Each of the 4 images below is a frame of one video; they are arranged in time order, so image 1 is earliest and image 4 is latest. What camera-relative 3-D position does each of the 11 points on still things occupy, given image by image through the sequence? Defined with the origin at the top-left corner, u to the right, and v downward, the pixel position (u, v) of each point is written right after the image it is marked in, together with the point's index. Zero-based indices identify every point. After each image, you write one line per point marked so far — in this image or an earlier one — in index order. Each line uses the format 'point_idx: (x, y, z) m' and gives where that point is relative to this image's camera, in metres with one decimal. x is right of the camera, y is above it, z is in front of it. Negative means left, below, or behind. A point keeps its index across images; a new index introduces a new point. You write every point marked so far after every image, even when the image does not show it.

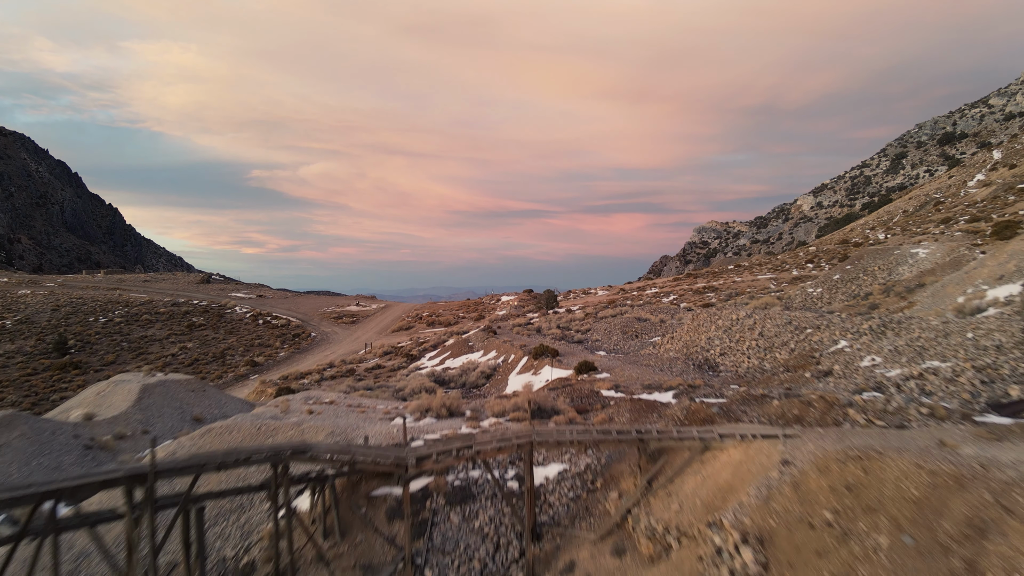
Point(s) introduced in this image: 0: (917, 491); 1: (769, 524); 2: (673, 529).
0: (+7.4, -3.5, +8.4) m
1: (+5.0, -4.3, +8.9) m
2: (+3.5, -4.9, +9.7) m
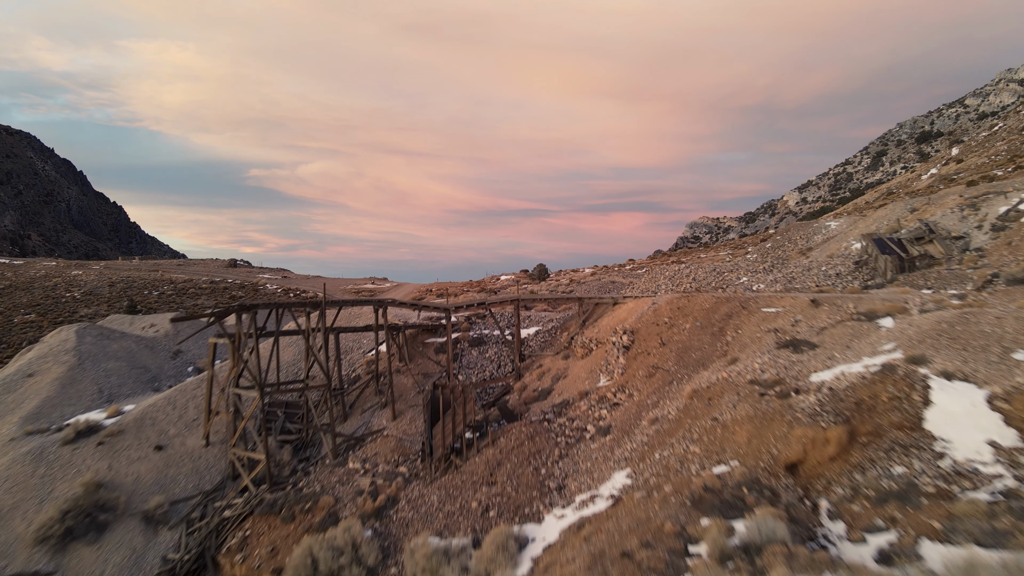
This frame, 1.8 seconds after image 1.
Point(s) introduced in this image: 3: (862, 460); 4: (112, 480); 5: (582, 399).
0: (+7.3, -0.5, +16.3) m
1: (+4.8, -1.3, +16.8) m
2: (+3.3, -2.0, +17.6) m
3: (+7.9, -3.8, +9.9) m
4: (-13.0, -6.2, +14.6) m
5: (+2.4, -3.7, +15.0) m
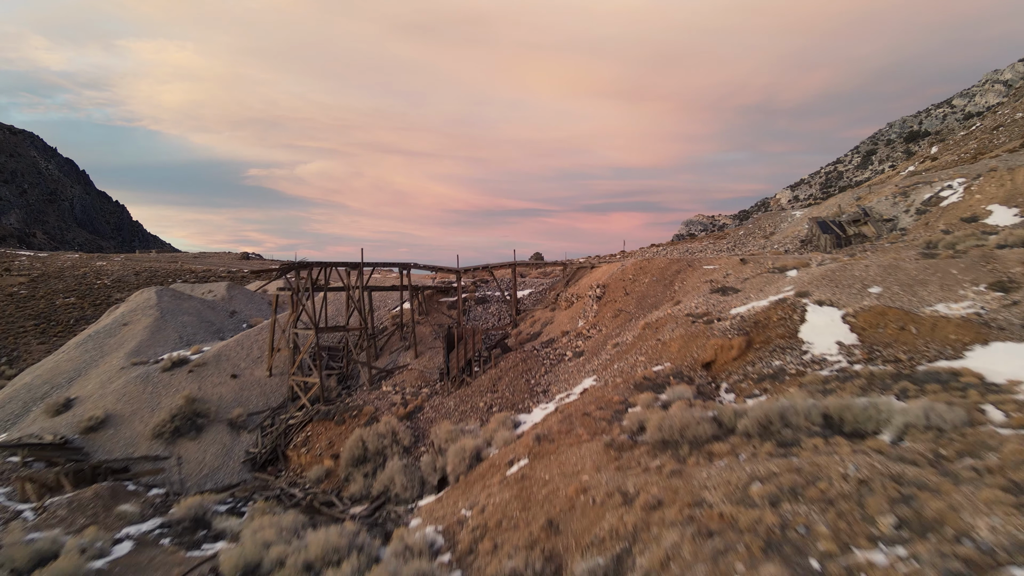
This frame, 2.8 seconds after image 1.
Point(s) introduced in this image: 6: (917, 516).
0: (+7.2, +1.1, +20.7) m
1: (+4.7, +0.3, +21.2) m
2: (+3.2, -0.3, +21.9) m
3: (+7.8, -2.1, +14.3) m
4: (-13.1, -4.6, +18.9) m
5: (+2.3, -2.1, +19.4) m
6: (+7.3, -4.0, +8.1) m
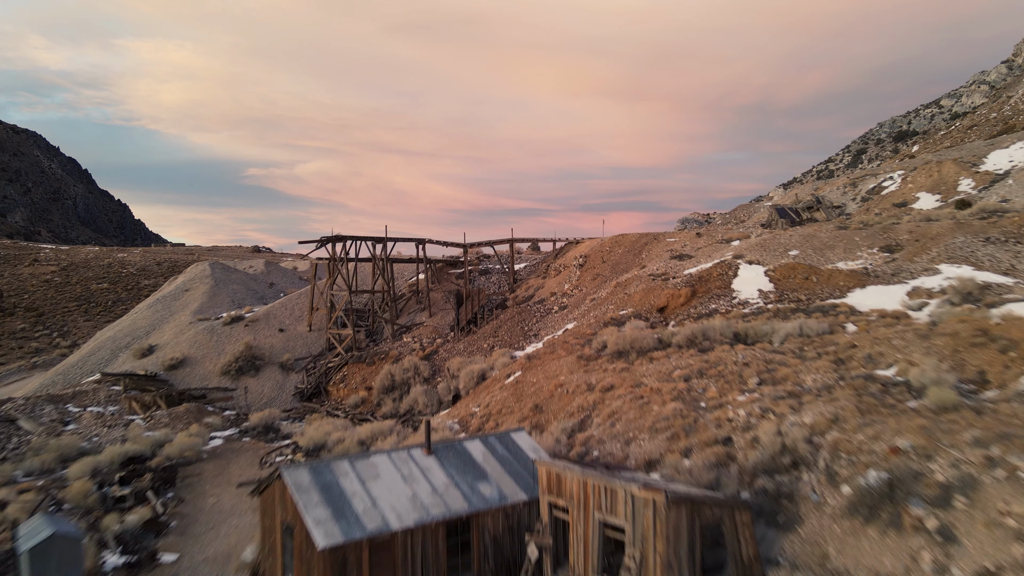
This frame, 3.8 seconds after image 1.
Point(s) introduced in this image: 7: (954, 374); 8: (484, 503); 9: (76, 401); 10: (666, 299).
0: (+7.0, +2.8, +25.0) m
1: (+4.6, +2.0, +25.4) m
2: (+3.1, +1.3, +26.2) m
3: (+7.7, -0.5, +18.6) m
4: (-13.2, -2.9, +23.2) m
5: (+2.2, -0.4, +23.7) m
6: (+7.2, -2.4, +12.4) m
7: (+10.8, -2.0, +10.8) m
8: (-0.5, -4.2, +8.7) m
9: (-18.8, -4.8, +19.1) m
10: (+6.6, -0.4, +19.0) m
